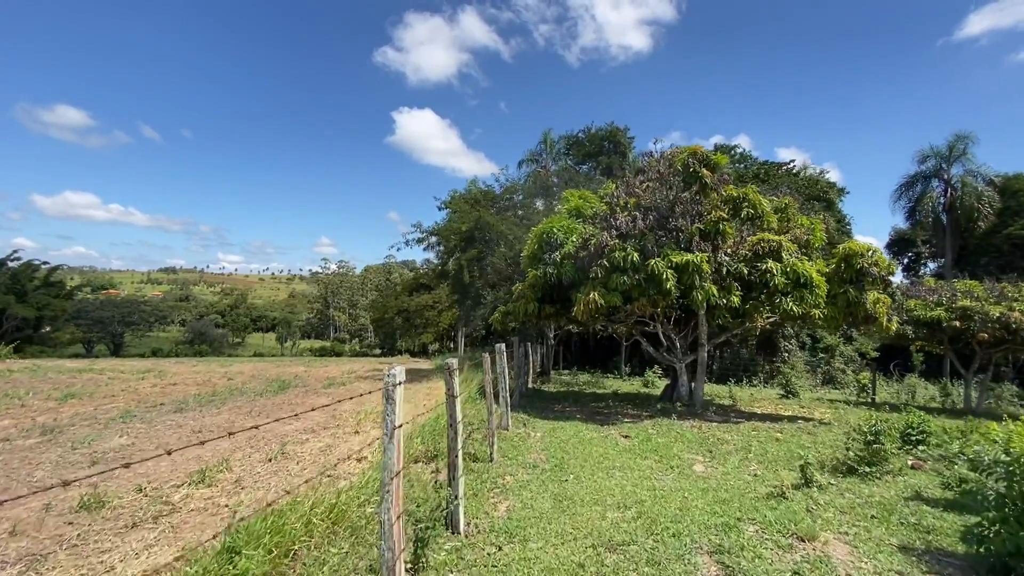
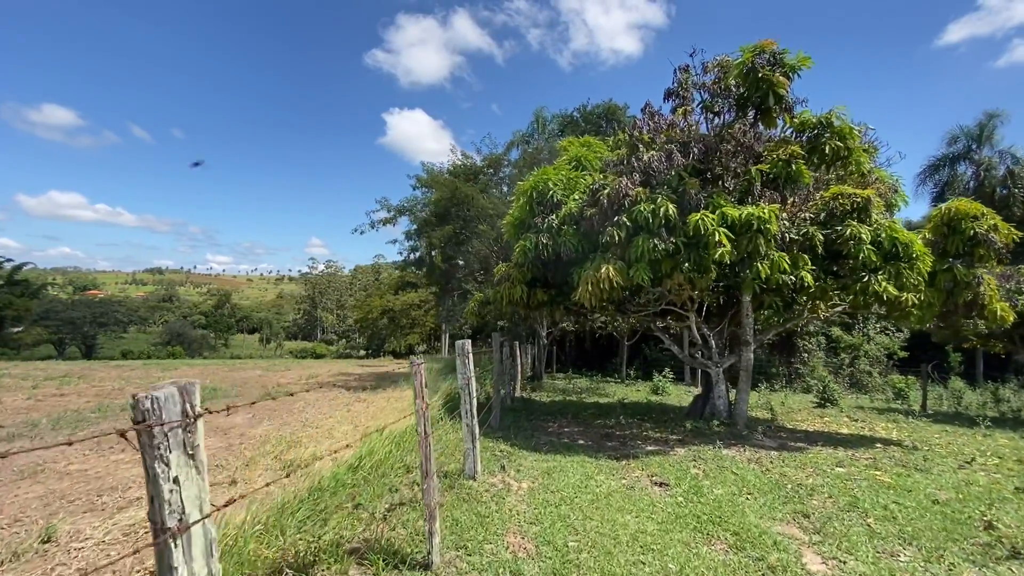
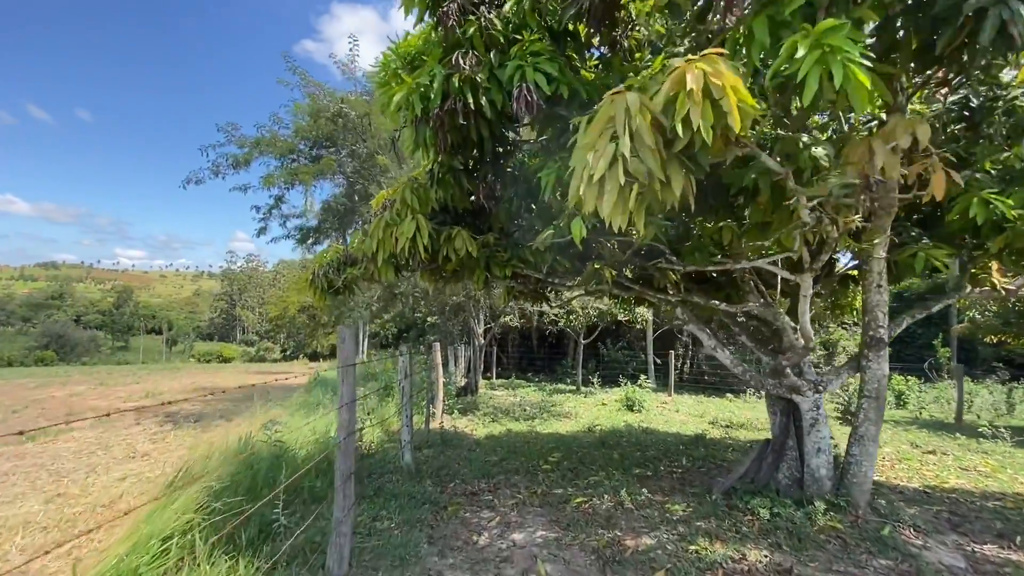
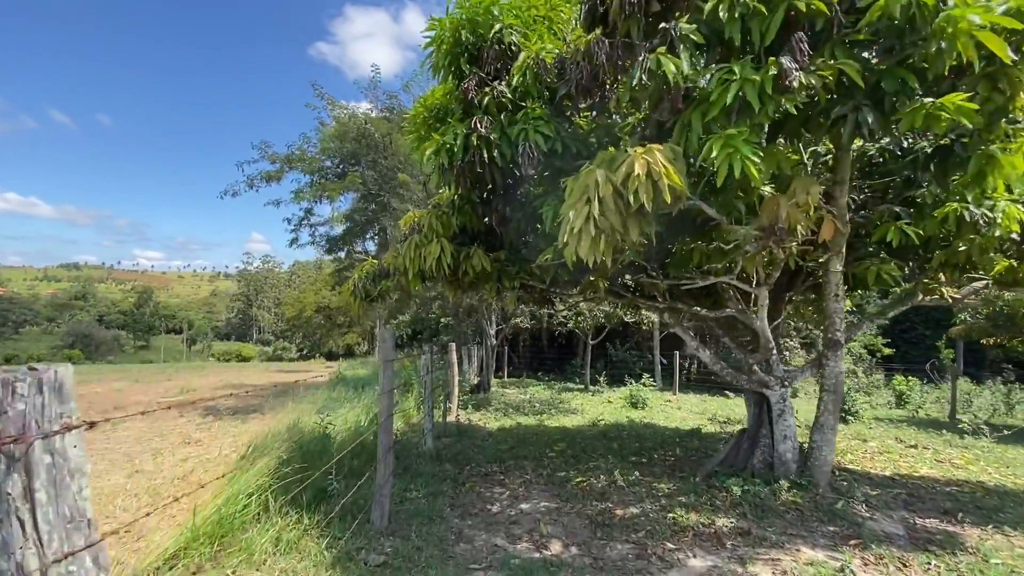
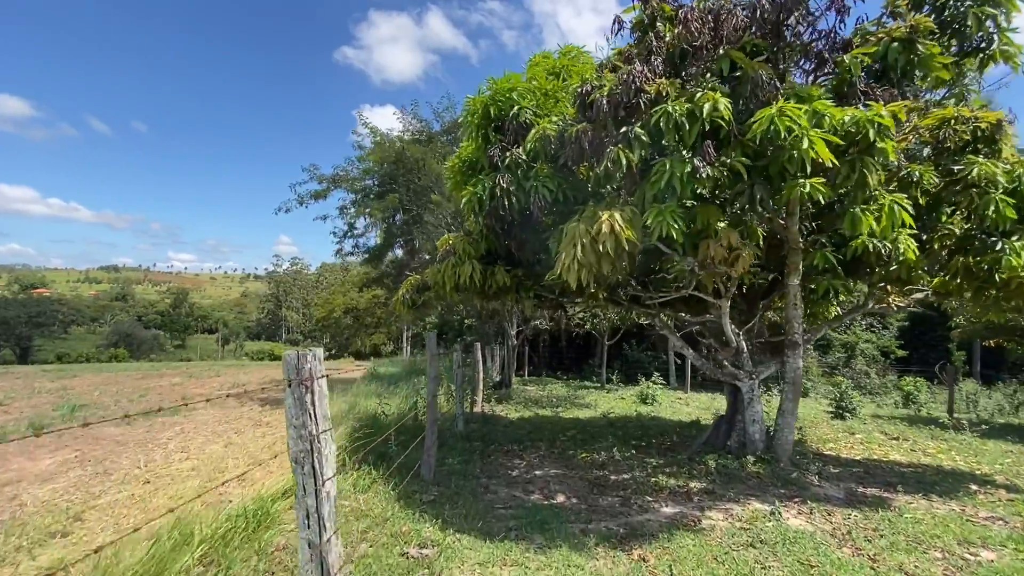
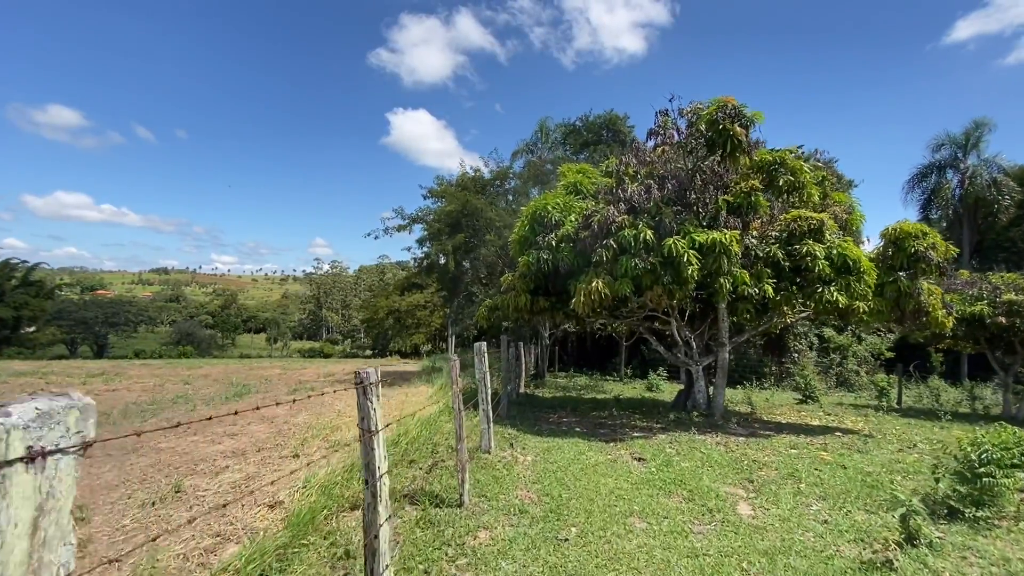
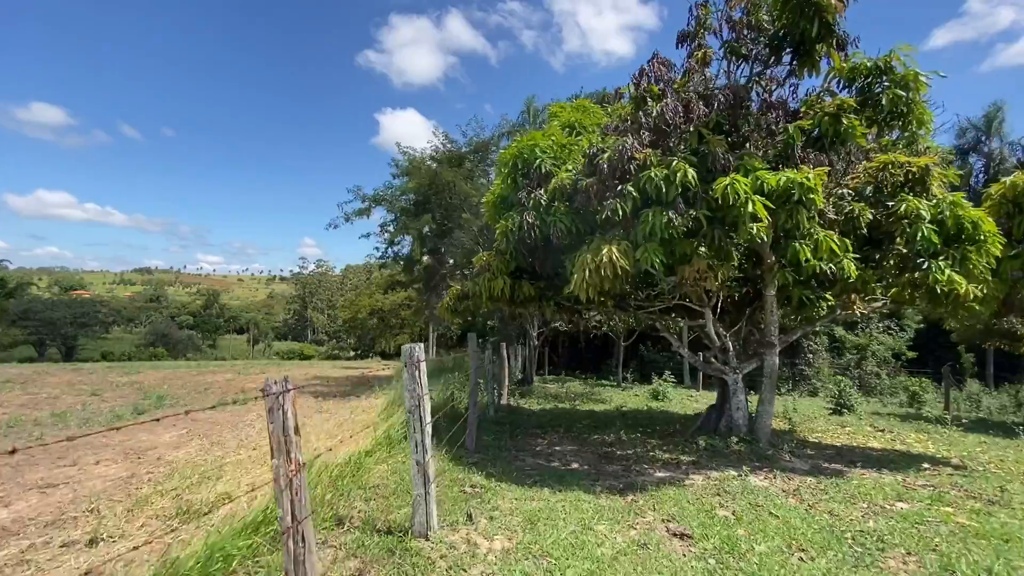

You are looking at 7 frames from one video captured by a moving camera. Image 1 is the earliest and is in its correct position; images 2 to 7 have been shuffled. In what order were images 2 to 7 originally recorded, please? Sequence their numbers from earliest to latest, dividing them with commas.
6, 2, 7, 5, 4, 3
